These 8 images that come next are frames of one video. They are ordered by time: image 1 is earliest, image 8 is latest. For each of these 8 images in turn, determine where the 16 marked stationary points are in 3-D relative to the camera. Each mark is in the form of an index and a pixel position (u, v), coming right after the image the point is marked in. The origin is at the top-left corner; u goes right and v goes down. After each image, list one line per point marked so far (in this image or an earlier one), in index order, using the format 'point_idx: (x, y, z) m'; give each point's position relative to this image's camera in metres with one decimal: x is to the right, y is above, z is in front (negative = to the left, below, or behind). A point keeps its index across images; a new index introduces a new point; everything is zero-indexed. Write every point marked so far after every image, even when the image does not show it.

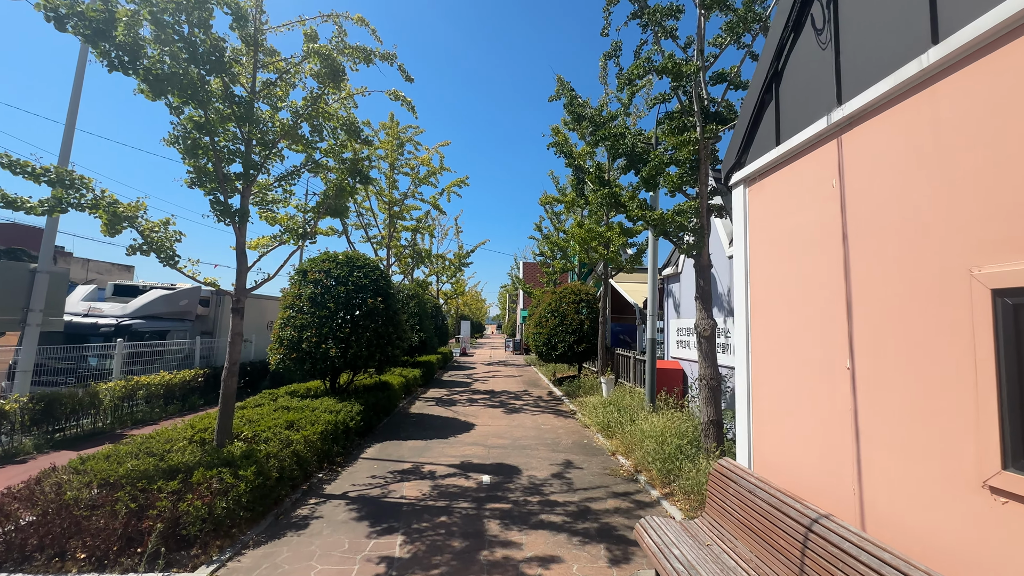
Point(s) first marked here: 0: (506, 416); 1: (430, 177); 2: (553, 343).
0: (-0.1, -2.8, +9.9) m
1: (-2.5, +3.3, +13.6) m
2: (+1.3, -1.8, +14.5) m
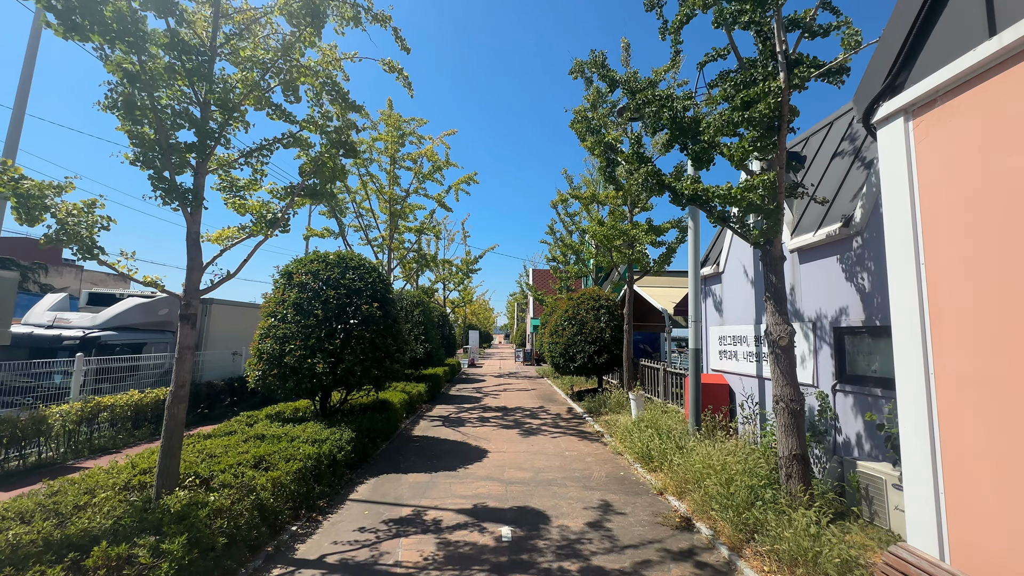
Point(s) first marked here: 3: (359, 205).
0: (+0.2, -2.9, +8.6) m
1: (-2.1, +3.2, +12.4) m
2: (+1.7, -2.0, +13.2) m
3: (-4.4, +2.3, +12.8) m
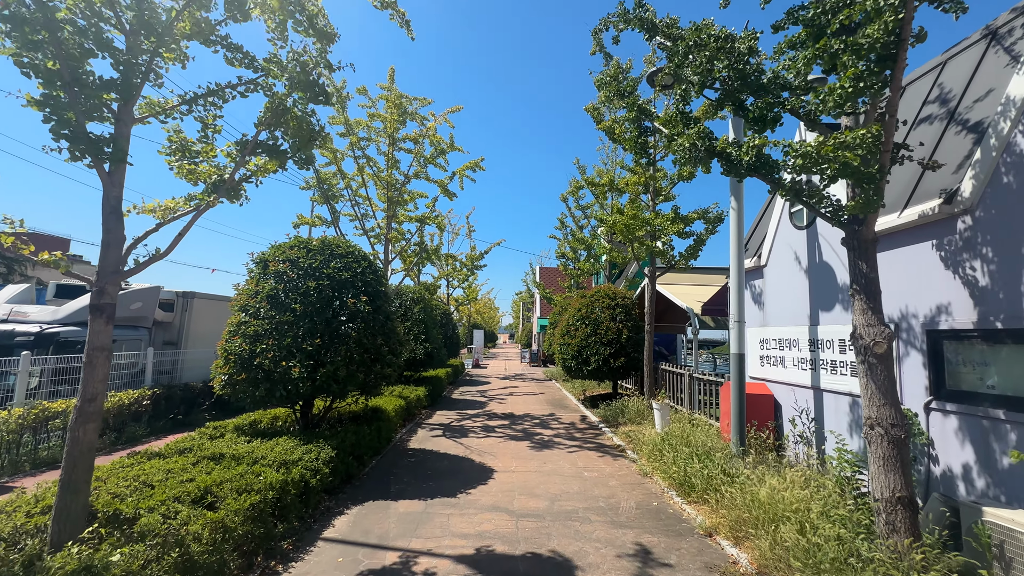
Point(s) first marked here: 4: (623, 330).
0: (+0.4, -2.8, +7.5) m
1: (-1.9, +3.3, +11.4) m
2: (+1.9, -1.9, +12.1) m
3: (-4.1, +2.5, +11.8) m
4: (+2.9, -1.1, +12.0) m
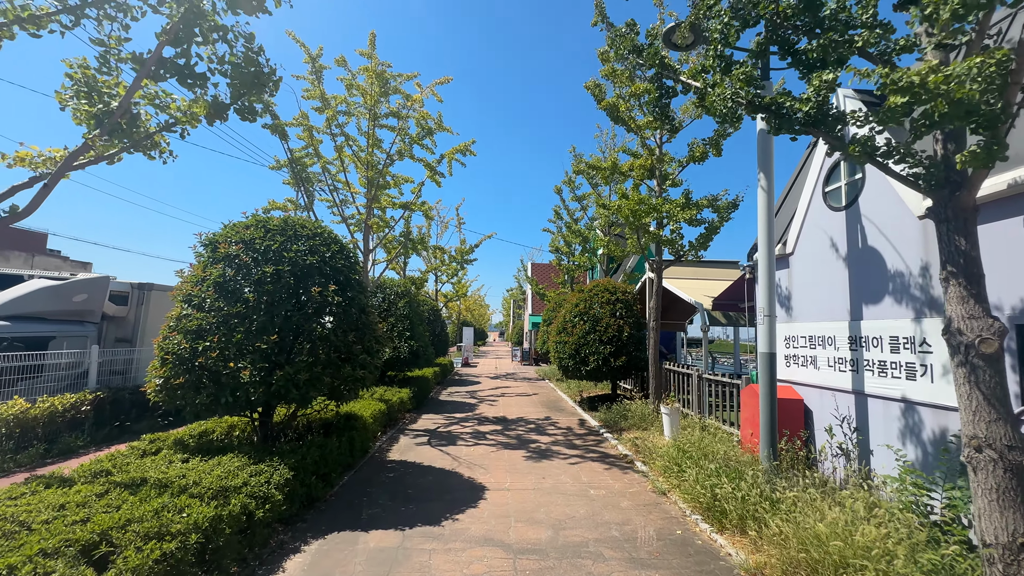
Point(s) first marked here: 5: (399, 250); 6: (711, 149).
0: (+0.3, -2.6, +6.6) m
1: (-2.0, +3.5, +10.4) m
2: (+1.8, -1.7, +11.2) m
3: (-4.3, +2.7, +10.8) m
4: (+2.8, -1.0, +11.1) m
5: (-3.3, +1.1, +13.1) m
6: (+3.8, +2.7, +8.7) m
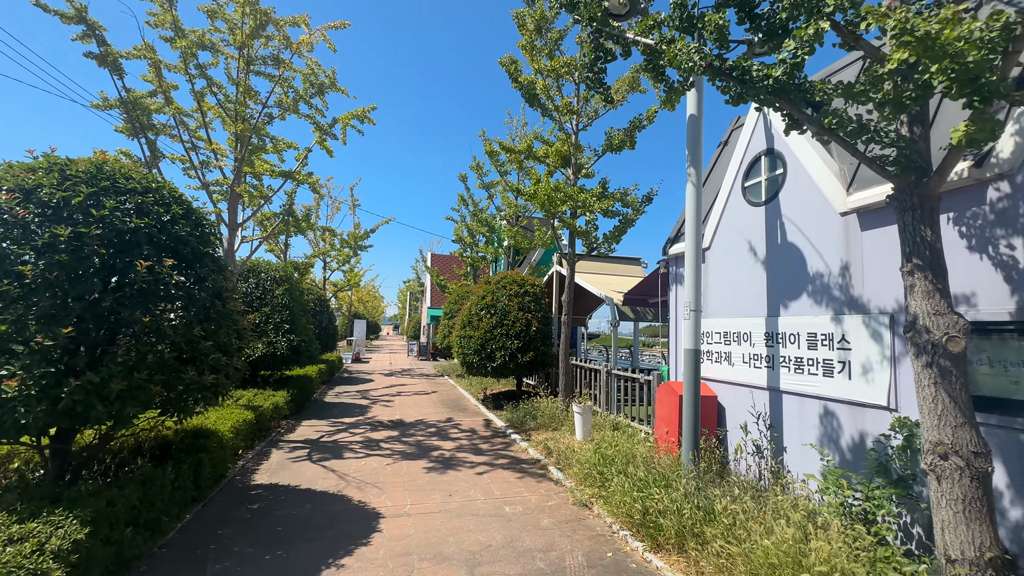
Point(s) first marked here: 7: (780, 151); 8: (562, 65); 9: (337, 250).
0: (-1.0, -2.5, +5.7) m
1: (-3.9, +3.8, +8.8) m
2: (-0.5, -1.5, +10.5) m
3: (-6.2, +3.0, +8.7) m
4: (+0.5, -0.8, +10.7) m
5: (-5.8, +1.5, +11.2) m
6: (+2.2, +2.8, +8.5) m
7: (+3.3, +1.7, +5.5) m
8: (+0.9, +4.2, +8.4) m
9: (-7.0, +1.5, +18.1) m
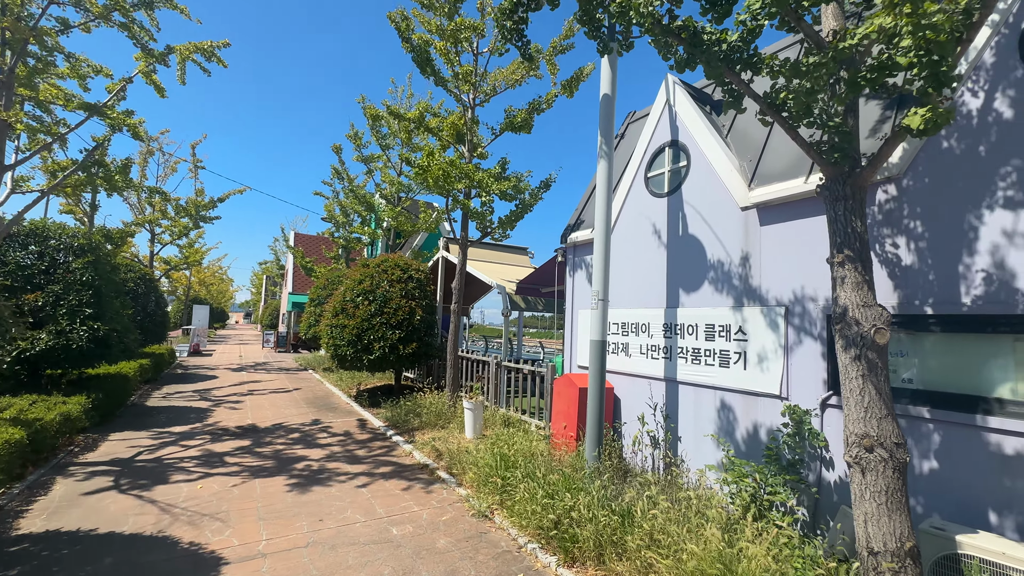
0: (-2.2, -2.2, +4.6) m
1: (-5.6, +4.2, +6.7) m
2: (-3.0, -1.1, +9.4) m
3: (-7.8, +3.5, +6.0) m
4: (-2.1, -0.5, +9.8) m
5: (-8.2, +2.0, +8.5) m
6: (+0.3, +3.0, +8.1) m
7: (+2.1, +1.8, +5.5) m
8: (-0.9, +4.4, +7.7) m
9: (-11.2, +2.3, +14.8) m
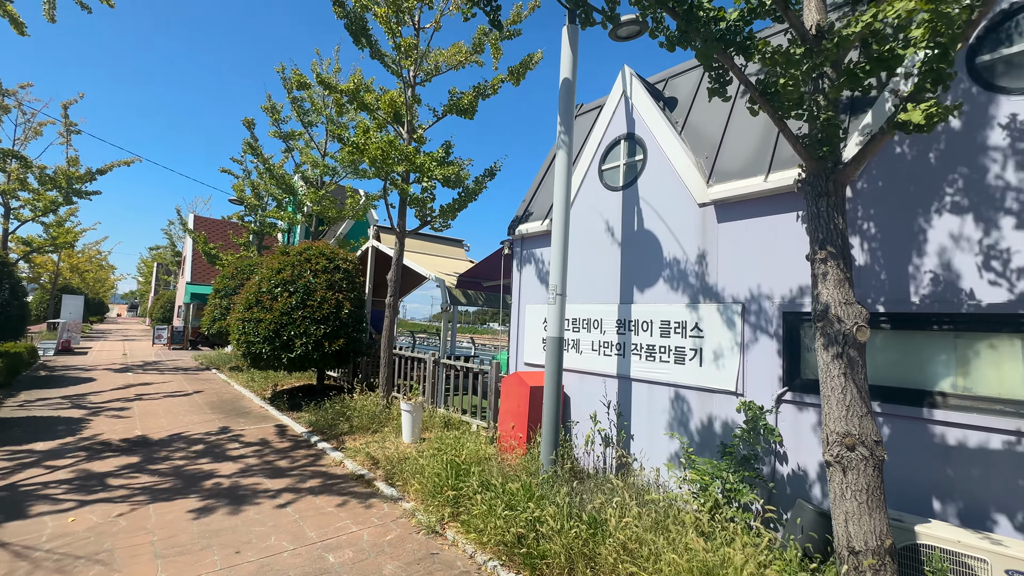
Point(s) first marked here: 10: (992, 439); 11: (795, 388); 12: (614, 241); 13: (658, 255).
0: (-2.6, -2.1, +3.9) m
1: (-6.2, +4.3, +5.3) m
2: (-4.2, -1.0, +8.4) m
3: (-8.3, +3.7, +4.2) m
4: (-3.3, -0.3, +8.9) m
5: (-9.1, +2.2, +6.7) m
6: (-0.7, +3.1, +7.6) m
7: (+1.5, +1.8, +5.4) m
8: (-1.7, +4.5, +7.0) m
9: (-13.1, +2.7, +12.3) m
10: (+3.2, -1.0, +3.0) m
11: (+2.5, -0.9, +3.9) m
12: (+1.3, +0.6, +5.6) m
13: (+1.6, +0.4, +5.1) m
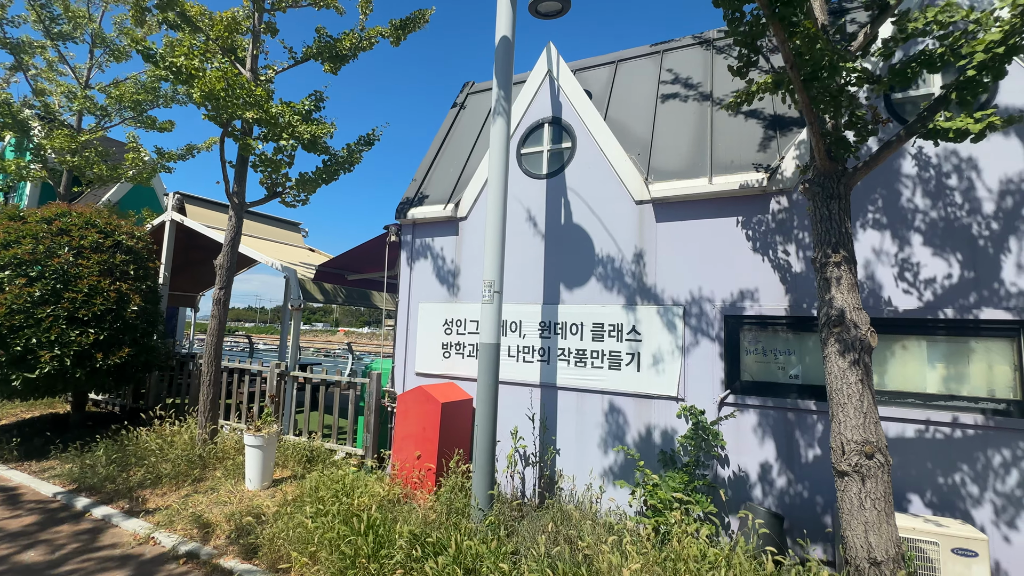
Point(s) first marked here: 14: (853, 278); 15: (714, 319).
0: (-2.7, -2.0, +1.9) m
1: (-6.4, +4.6, +1.8) m
2: (-5.9, -0.8, +5.4) m
3: (-7.9, +4.0, 0.0) m
4: (-5.3, -0.1, +6.3) m
5: (-9.6, +2.6, +1.9) m
6: (-2.3, +3.2, +6.2) m
7: (+0.6, +1.8, +5.0) m
8: (-2.9, +4.7, +5.2) m
9: (-15.6, +3.1, +5.5) m
10: (+3.0, -1.1, +3.5) m
11: (+2.0, -0.9, +4.0) m
12: (+0.3, +0.6, +5.0) m
13: (+0.8, +0.4, +4.7) m
14: (+2.1, +0.1, +2.7) m
15: (+1.8, -0.3, +4.1) m
